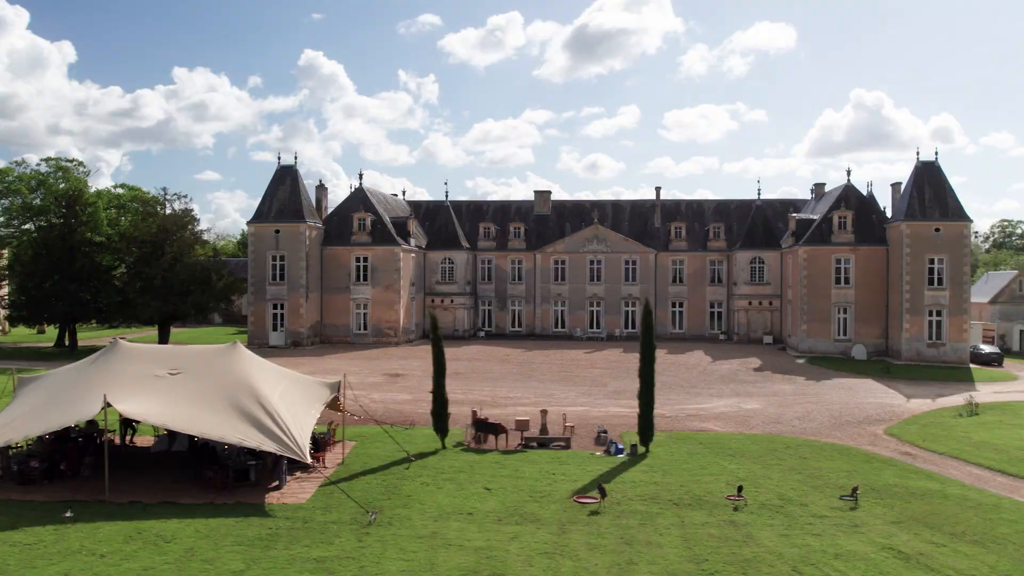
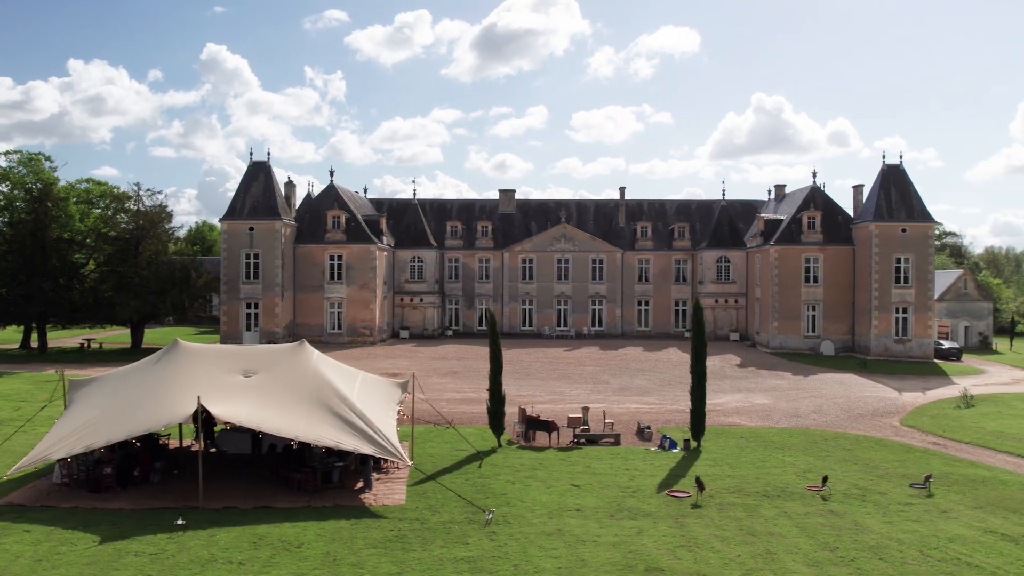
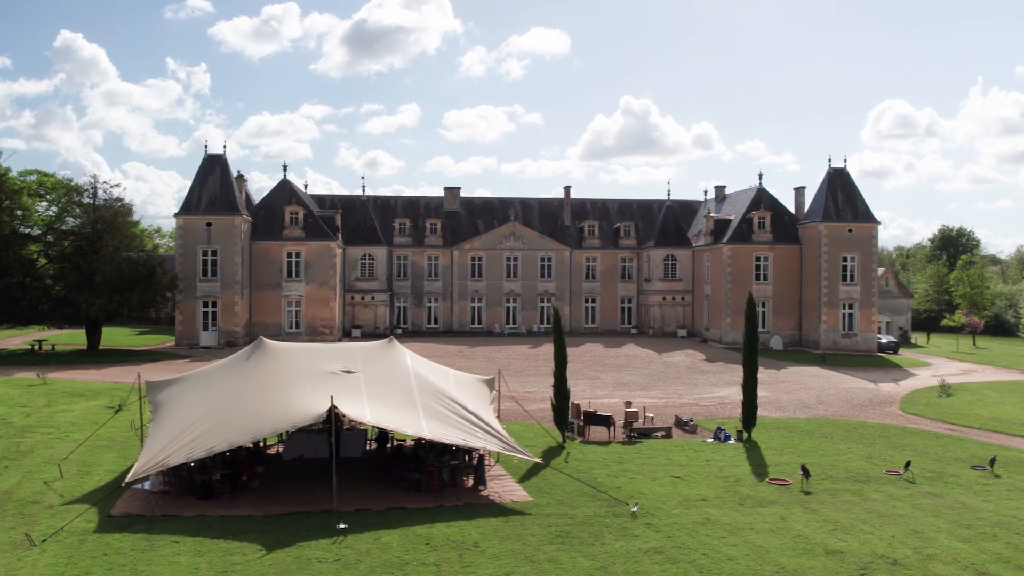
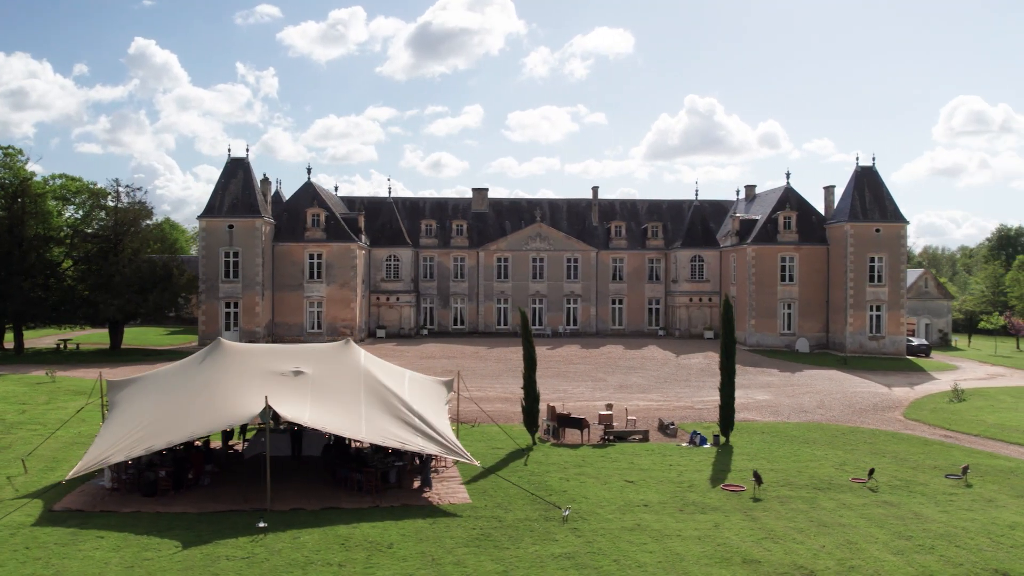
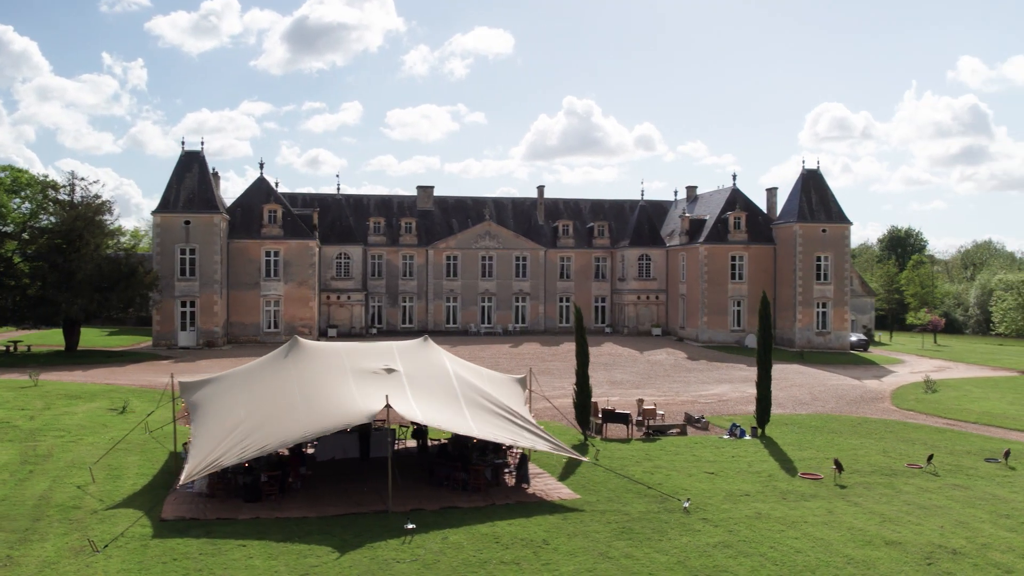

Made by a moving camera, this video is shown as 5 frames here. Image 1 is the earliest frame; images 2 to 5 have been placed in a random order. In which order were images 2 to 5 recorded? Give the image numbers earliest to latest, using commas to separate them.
2, 4, 3, 5
